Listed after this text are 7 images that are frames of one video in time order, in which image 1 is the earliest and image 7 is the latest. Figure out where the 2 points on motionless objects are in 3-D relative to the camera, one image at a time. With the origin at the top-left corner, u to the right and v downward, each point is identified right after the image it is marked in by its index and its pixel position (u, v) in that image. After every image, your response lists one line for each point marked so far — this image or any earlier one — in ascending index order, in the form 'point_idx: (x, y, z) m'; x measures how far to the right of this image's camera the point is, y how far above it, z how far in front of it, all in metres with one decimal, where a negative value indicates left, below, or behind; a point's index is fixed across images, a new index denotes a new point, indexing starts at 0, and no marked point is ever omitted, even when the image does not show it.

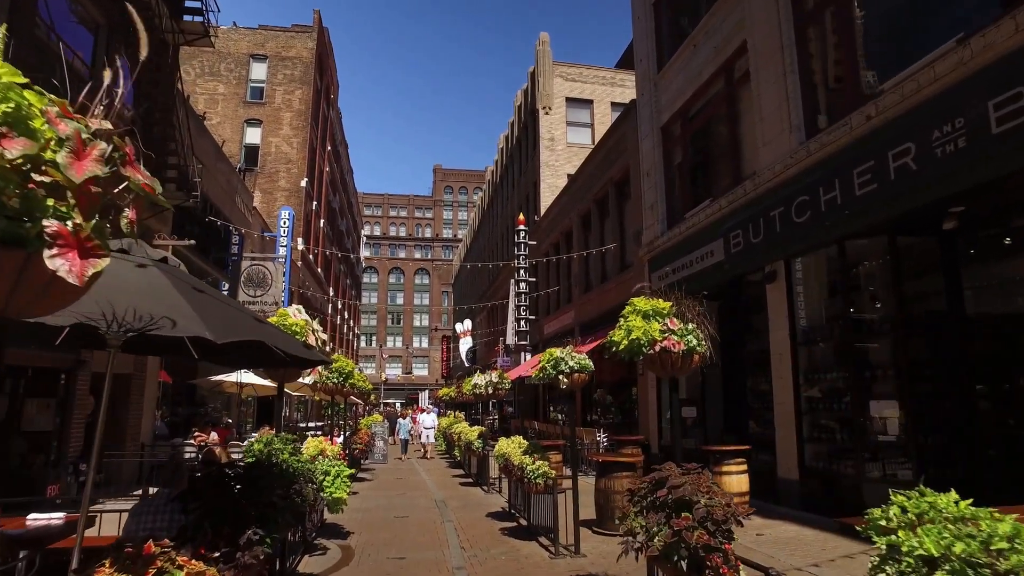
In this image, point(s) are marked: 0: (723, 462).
0: (+3.5, -2.9, +10.0) m
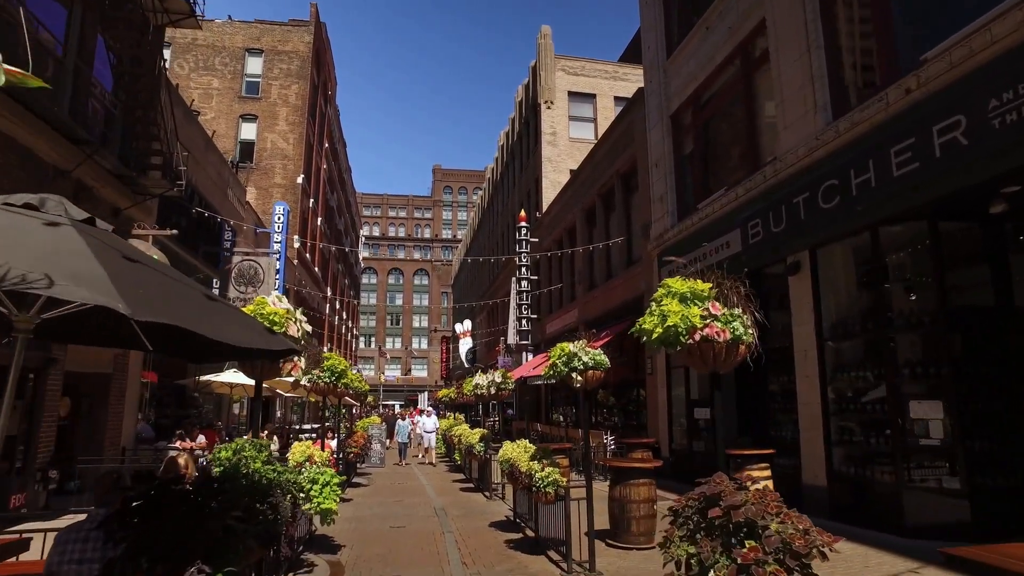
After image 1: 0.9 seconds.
0: (+3.6, -2.8, +9.2) m
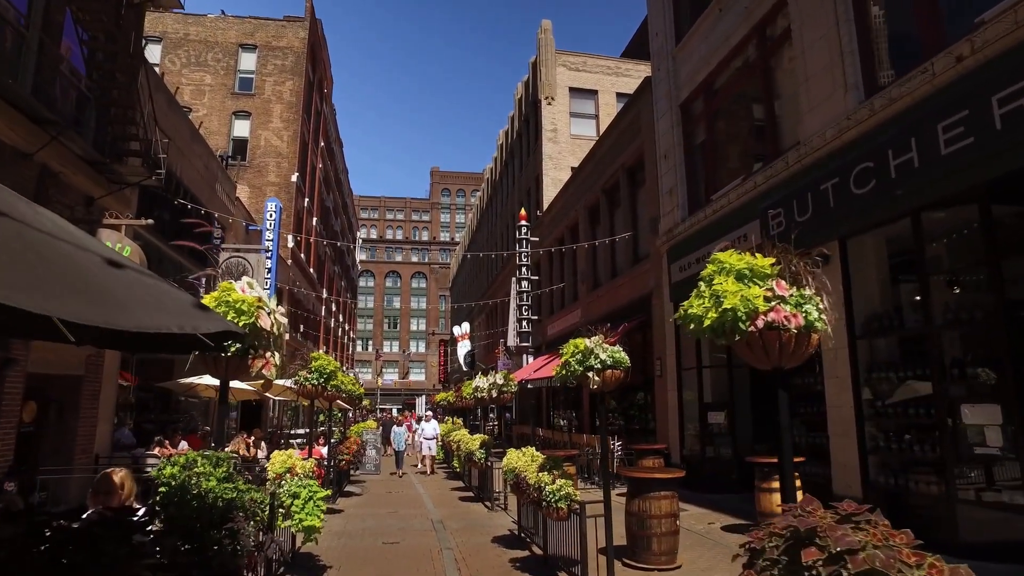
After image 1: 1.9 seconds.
0: (+3.7, -2.7, +8.4) m
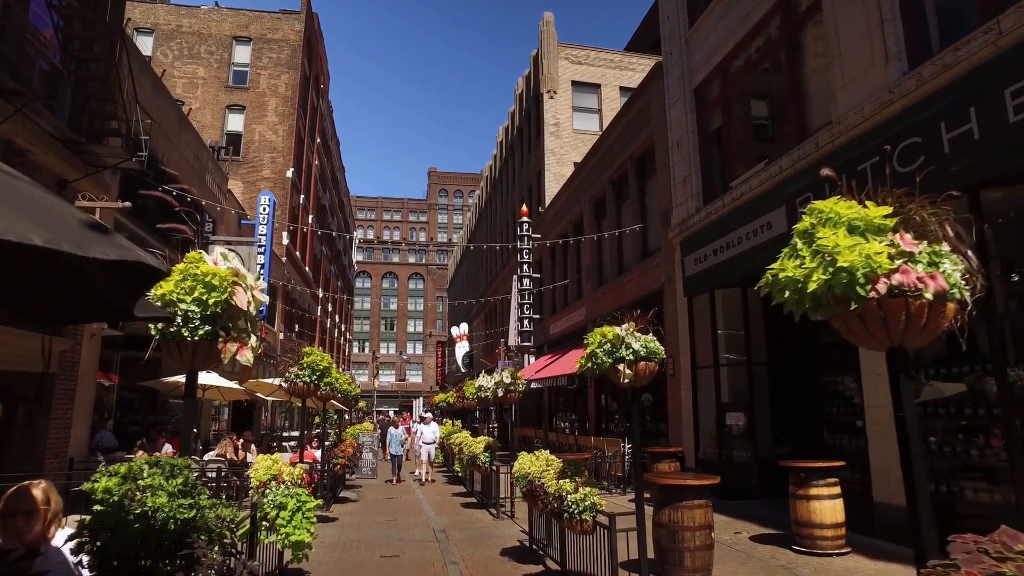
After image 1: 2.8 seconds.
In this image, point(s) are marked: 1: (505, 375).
0: (+3.8, -2.5, +7.6) m
1: (-0.1, -2.1, +14.5) m
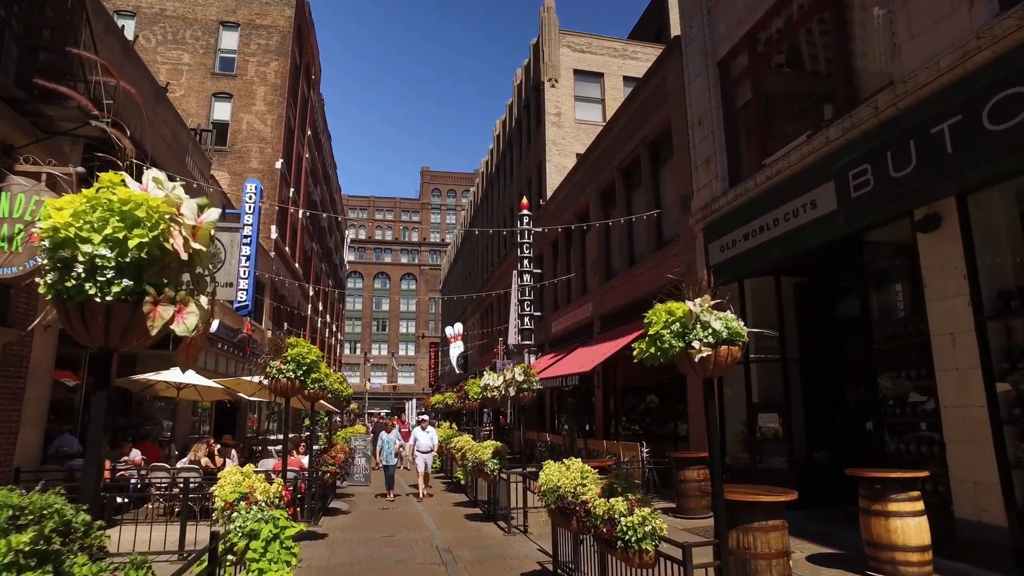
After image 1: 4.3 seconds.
0: (+4.1, -2.3, +6.4) m
1: (+0.1, -1.9, +13.3) m
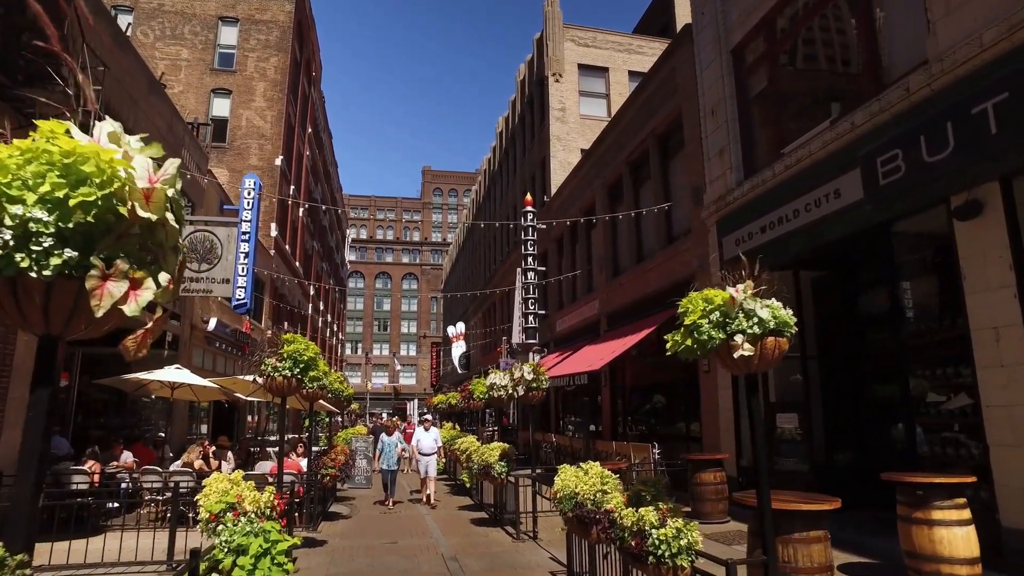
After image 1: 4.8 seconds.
0: (+4.2, -2.2, +6.0) m
1: (+0.2, -1.8, +12.8) m
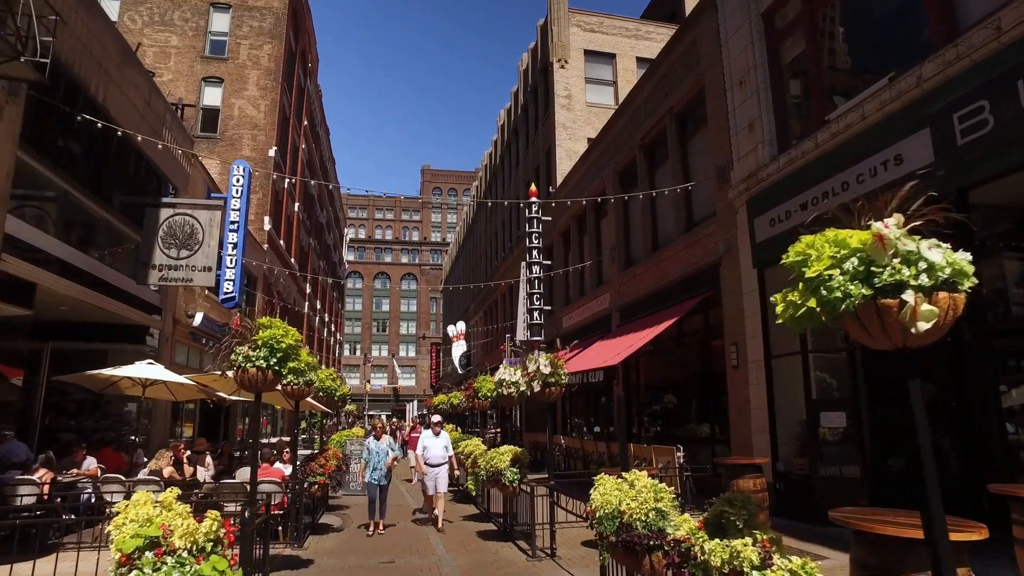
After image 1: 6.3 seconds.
0: (+4.4, -1.9, +4.8) m
1: (+0.4, -1.5, +11.6) m
